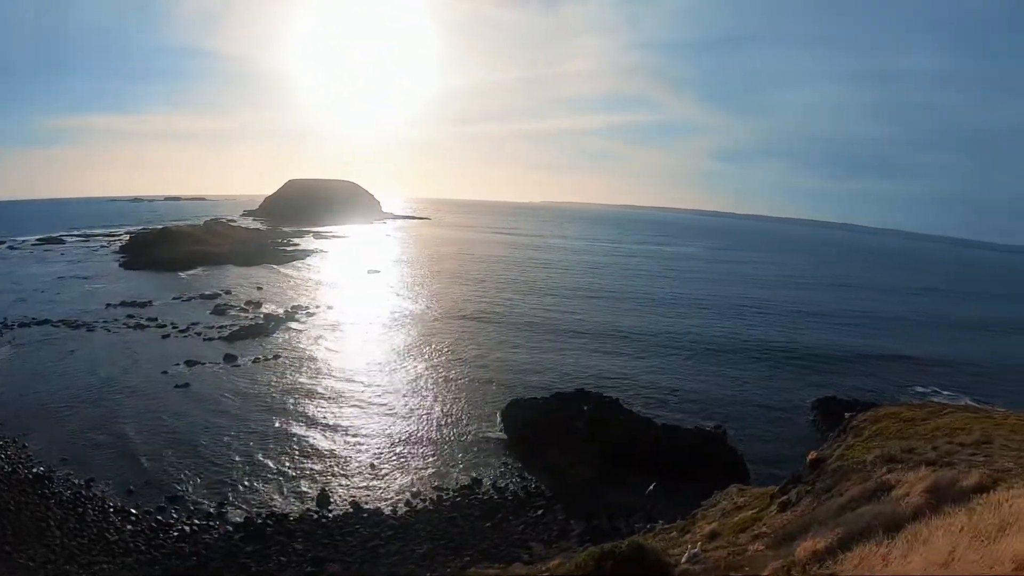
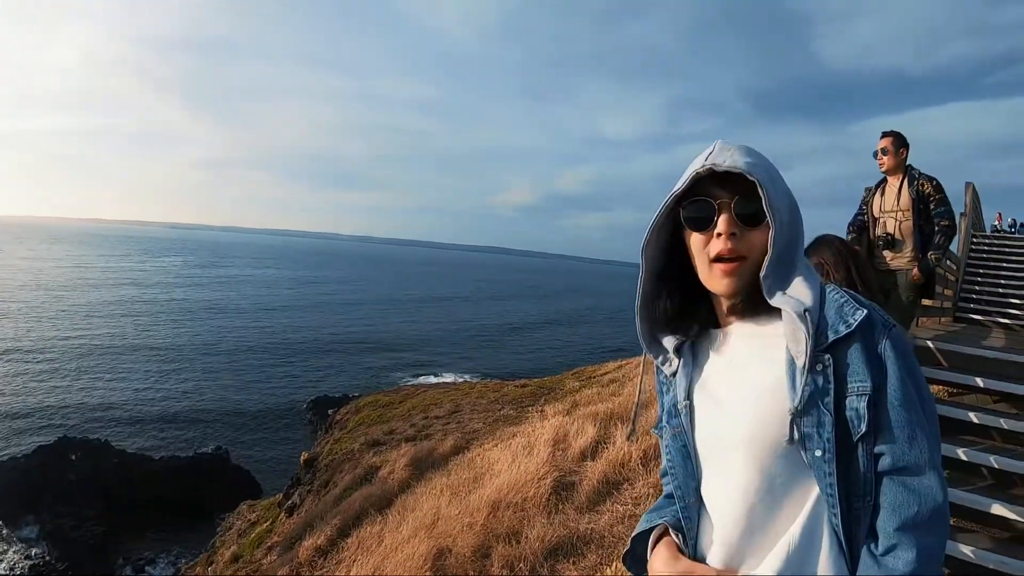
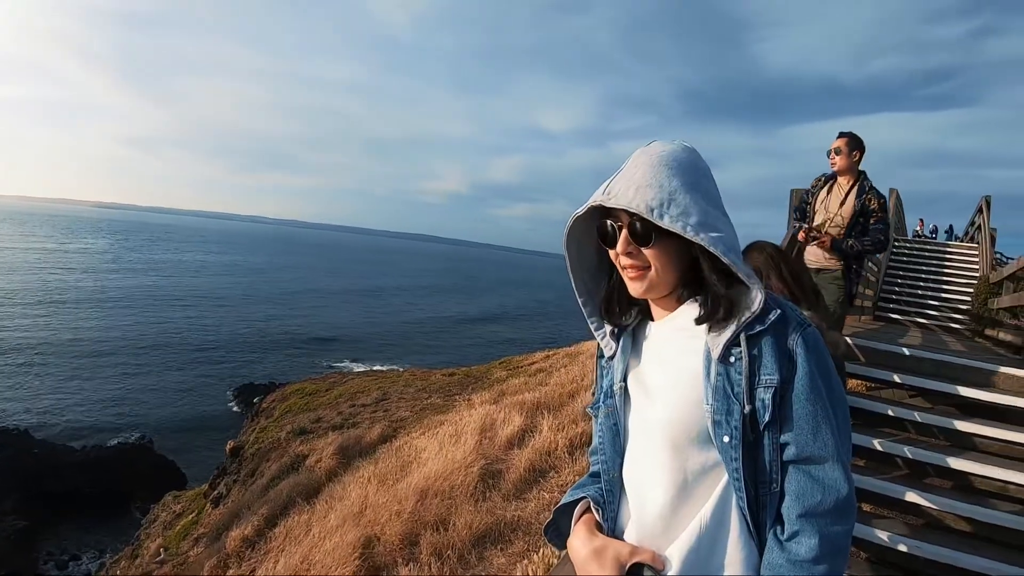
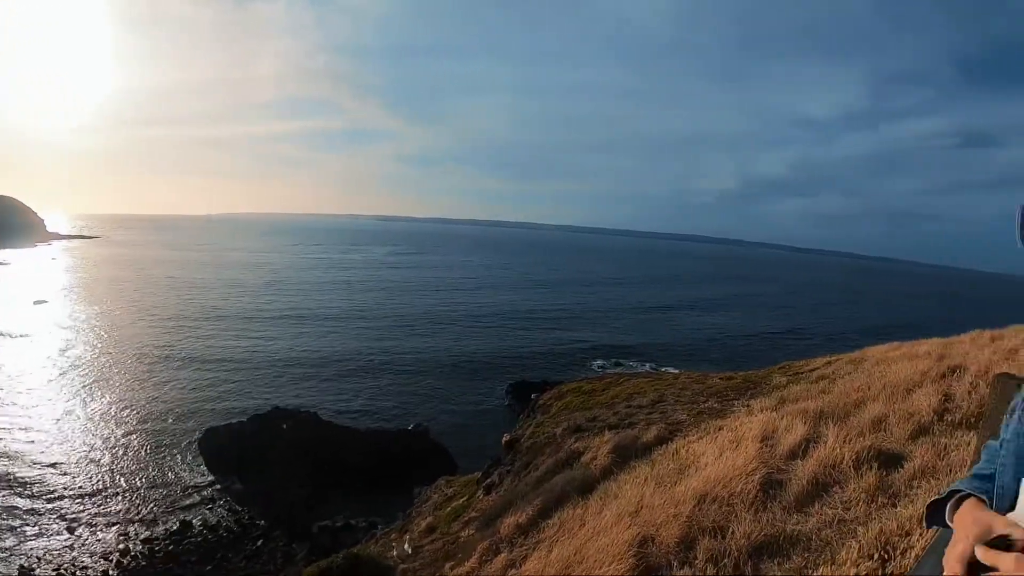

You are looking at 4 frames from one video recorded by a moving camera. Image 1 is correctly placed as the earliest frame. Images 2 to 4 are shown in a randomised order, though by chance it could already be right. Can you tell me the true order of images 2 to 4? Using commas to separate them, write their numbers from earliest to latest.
4, 2, 3
